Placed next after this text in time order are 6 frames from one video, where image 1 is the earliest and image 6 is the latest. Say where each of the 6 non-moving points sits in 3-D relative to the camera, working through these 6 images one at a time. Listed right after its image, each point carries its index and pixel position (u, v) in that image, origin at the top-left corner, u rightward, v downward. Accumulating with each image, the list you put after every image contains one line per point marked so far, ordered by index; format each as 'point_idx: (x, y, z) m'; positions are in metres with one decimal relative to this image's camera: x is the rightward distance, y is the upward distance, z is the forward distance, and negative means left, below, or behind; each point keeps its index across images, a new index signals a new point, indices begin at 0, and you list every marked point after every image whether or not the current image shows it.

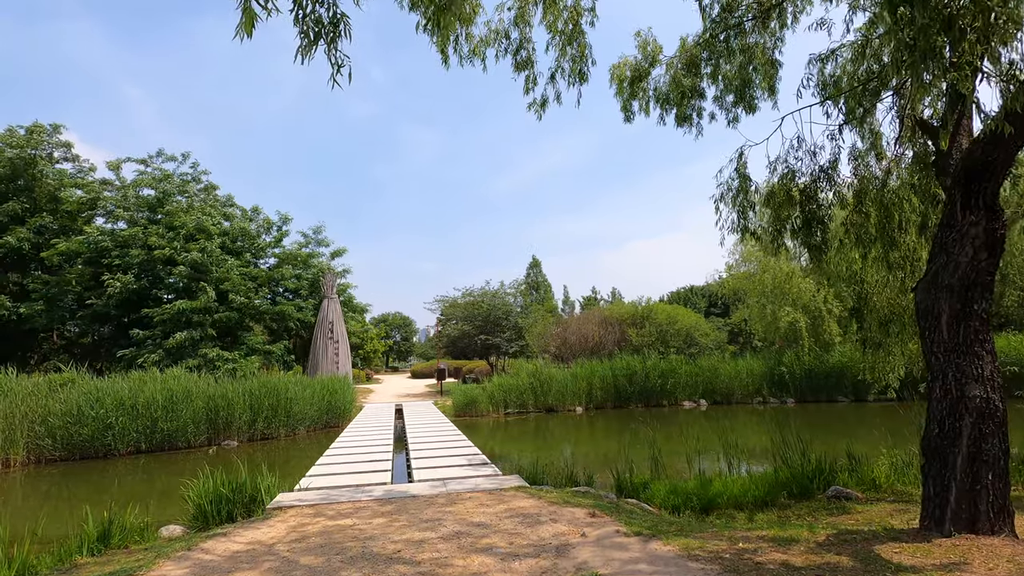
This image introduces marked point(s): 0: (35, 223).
0: (-12.9, +1.8, +14.6) m
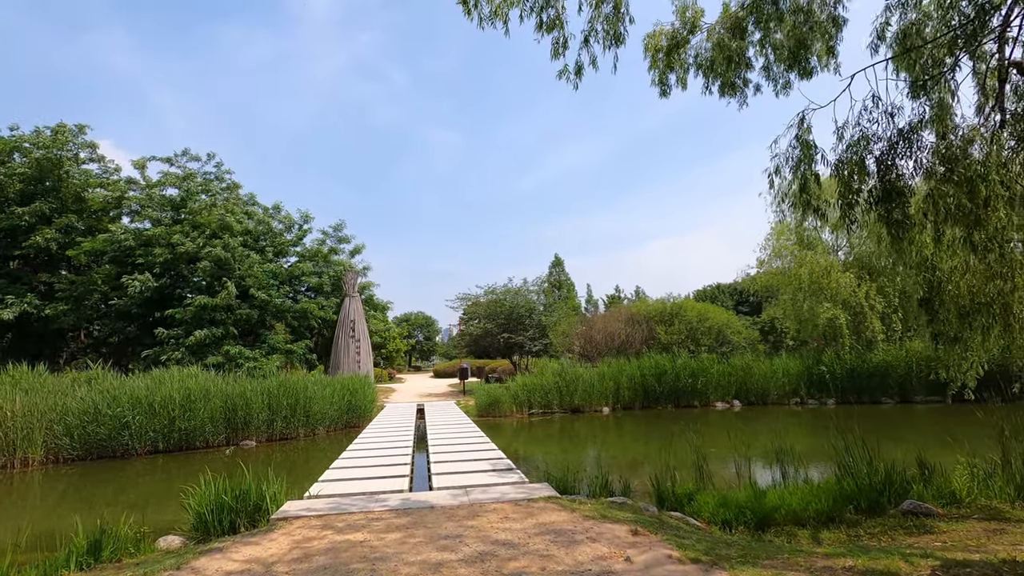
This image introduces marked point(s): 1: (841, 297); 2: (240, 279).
0: (-12.3, +1.8, +14.7) m
1: (+8.2, -0.2, +13.5) m
2: (-7.4, +0.2, +14.5) m
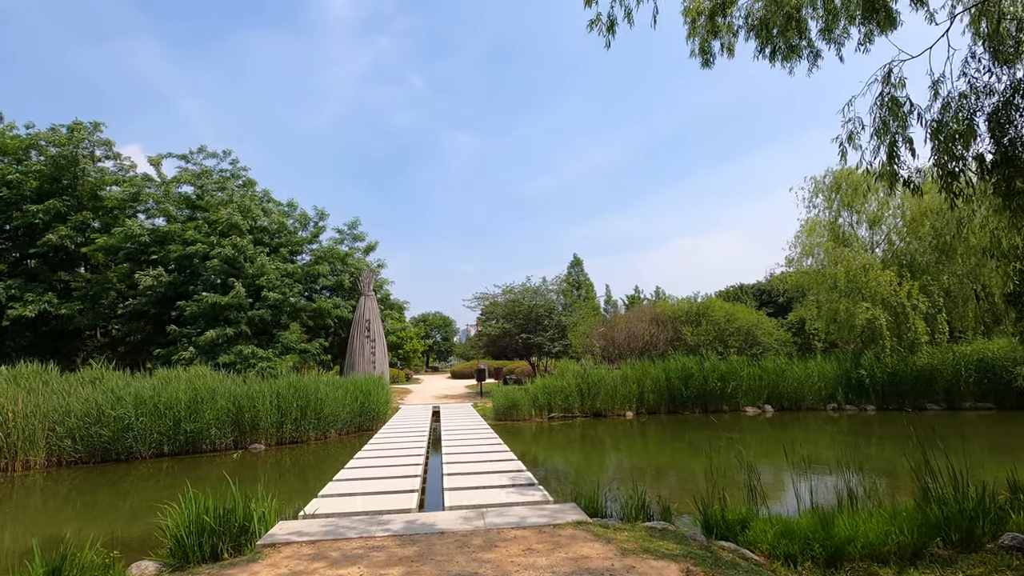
0: (-11.7, +1.8, +14.6) m
1: (+8.6, -0.2, +12.7) m
2: (-6.9, +0.2, +14.3) m
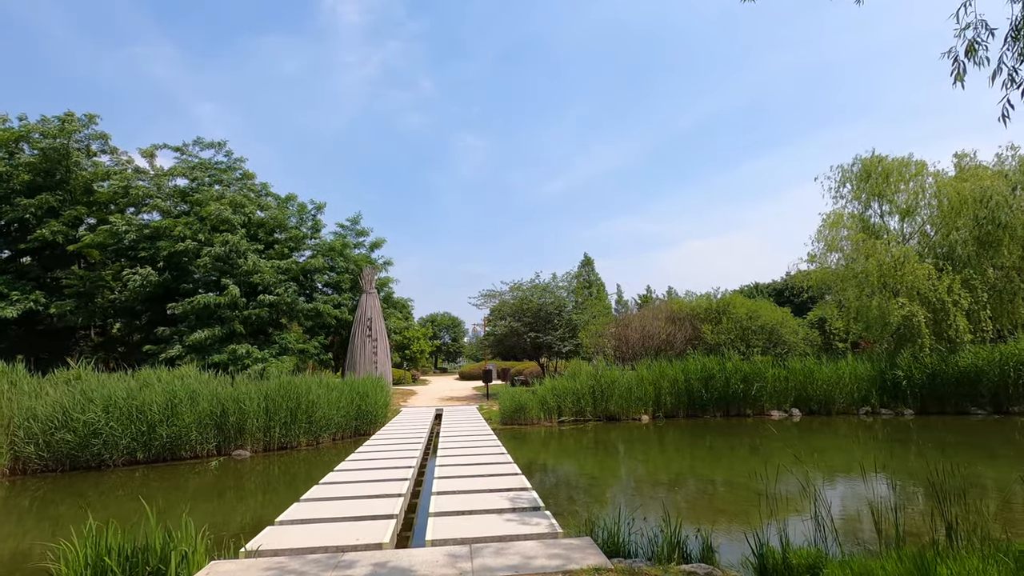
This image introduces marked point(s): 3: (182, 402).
0: (-11.6, +1.9, +14.1) m
1: (+8.8, -0.1, +11.8) m
2: (-6.7, +0.3, +13.7) m
3: (-4.7, -1.6, +7.7) m
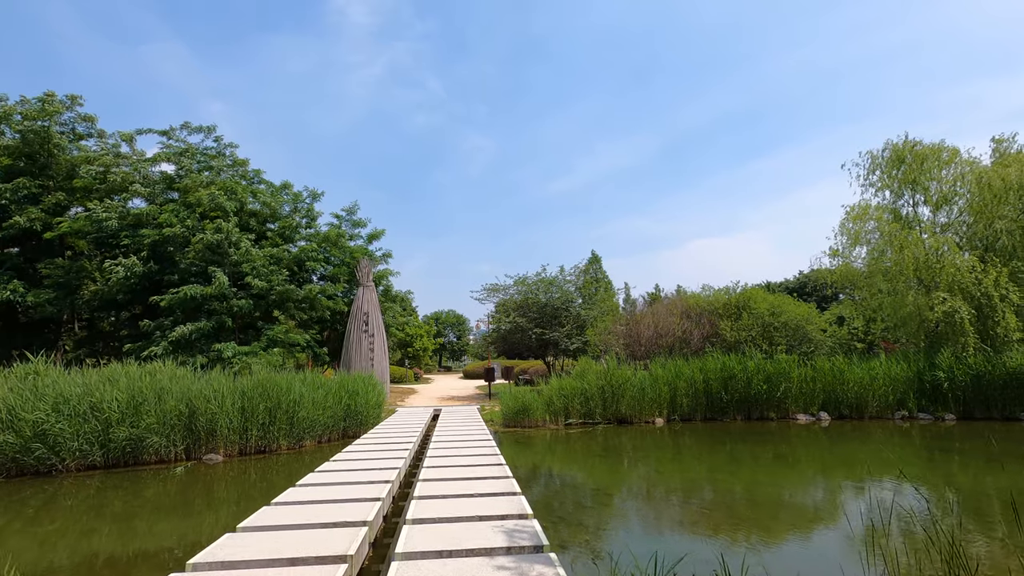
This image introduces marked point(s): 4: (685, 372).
0: (-11.4, +2.1, +13.4) m
1: (+8.9, 0.0, +10.8) m
2: (-6.6, +0.5, +12.9) m
3: (-4.7, -1.4, +6.9) m
4: (+3.3, -1.6, +10.5) m
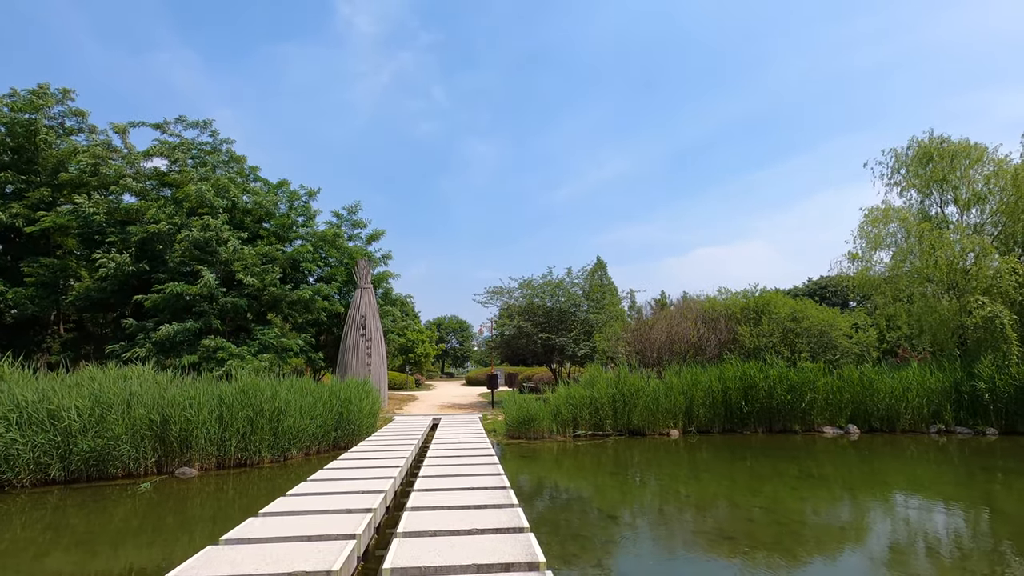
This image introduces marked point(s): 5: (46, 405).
0: (-11.3, +2.1, +12.8) m
1: (+9.0, -0.1, +10.1) m
2: (-6.5, +0.5, +12.3) m
3: (-4.6, -1.4, +6.3) m
4: (+3.4, -1.7, +9.8) m
5: (-5.1, -1.3, +6.0) m
